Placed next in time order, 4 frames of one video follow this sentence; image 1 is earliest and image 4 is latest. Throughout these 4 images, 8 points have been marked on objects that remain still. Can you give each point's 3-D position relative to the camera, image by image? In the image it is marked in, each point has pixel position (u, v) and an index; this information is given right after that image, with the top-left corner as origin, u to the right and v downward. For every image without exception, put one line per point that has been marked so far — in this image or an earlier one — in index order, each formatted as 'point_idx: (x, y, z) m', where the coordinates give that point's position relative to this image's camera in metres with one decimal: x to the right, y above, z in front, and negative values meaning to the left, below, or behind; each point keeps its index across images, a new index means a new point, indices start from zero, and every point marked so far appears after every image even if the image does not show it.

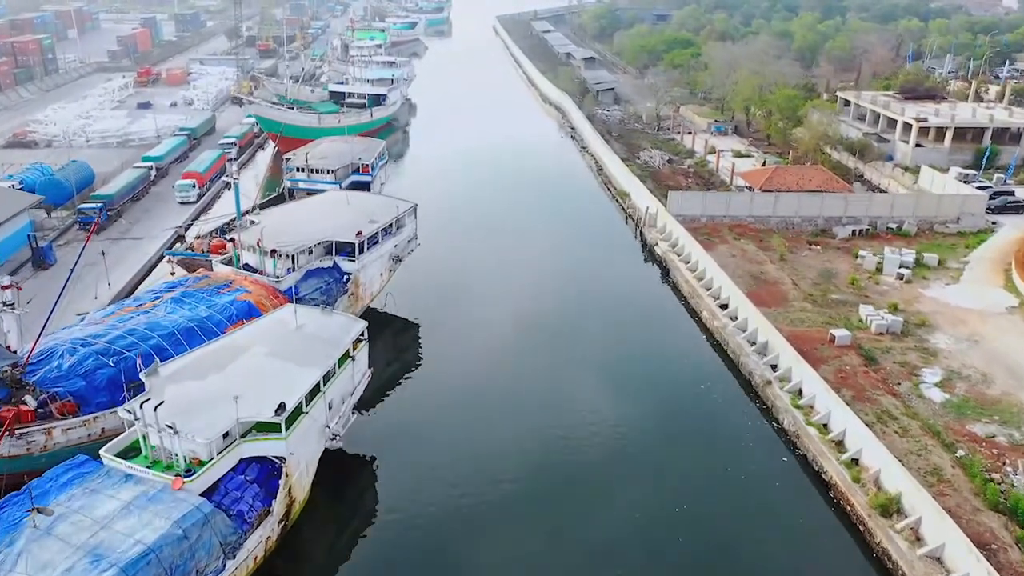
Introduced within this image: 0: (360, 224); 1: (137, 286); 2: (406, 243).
0: (-2.9, +1.2, +18.3) m
1: (-7.6, -0.1, +19.5) m
2: (-2.1, +0.9, +19.7) m
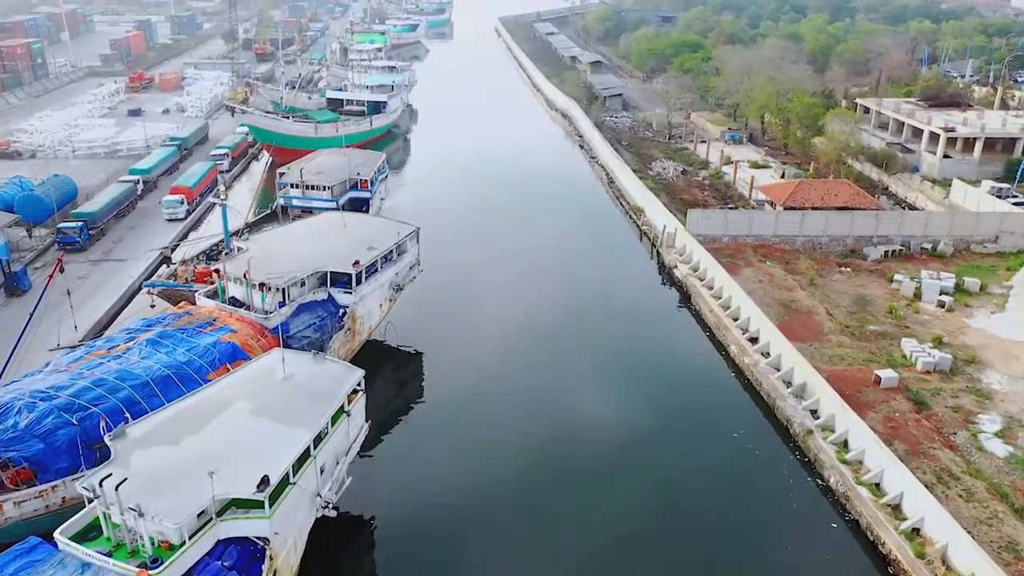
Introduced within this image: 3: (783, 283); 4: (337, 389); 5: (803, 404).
0: (-2.7, +0.6, +16.8) m
1: (-7.4, -0.7, +17.9) m
2: (-1.9, +0.3, +18.2) m
3: (+5.6, +0.1, +20.0) m
4: (-2.2, -1.3, +12.2) m
5: (+4.5, -1.8, +15.1) m
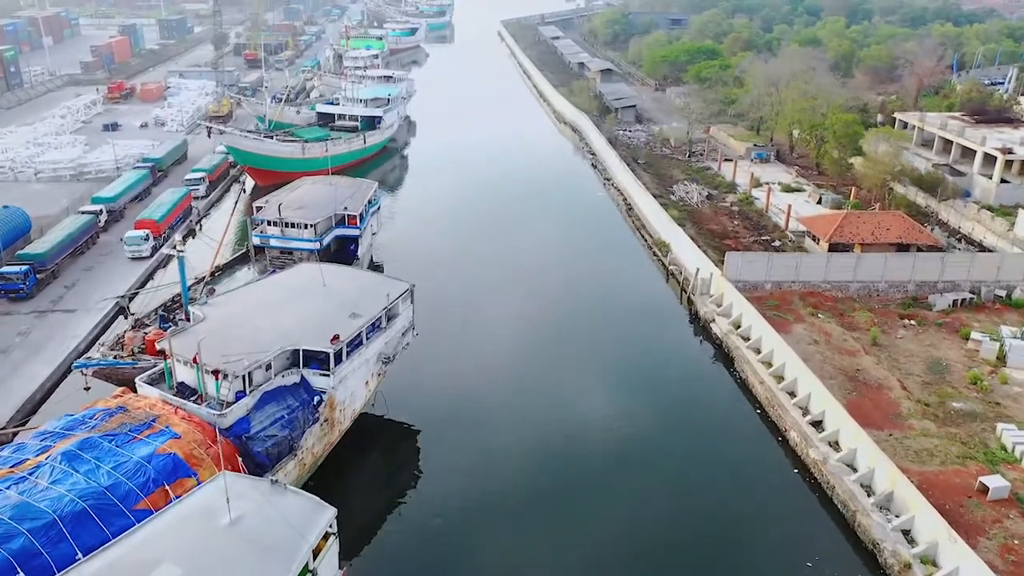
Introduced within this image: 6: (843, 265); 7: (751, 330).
0: (-2.5, -0.5, +13.8) m
1: (-7.2, -1.8, +14.9) m
2: (-1.7, -0.8, +15.2) m
3: (+5.8, -1.0, +17.0) m
4: (-2.0, -2.4, +9.2) m
5: (+4.7, -2.9, +12.1) m
6: (+6.6, +0.5, +19.6) m
7: (+4.3, -0.7, +17.7) m
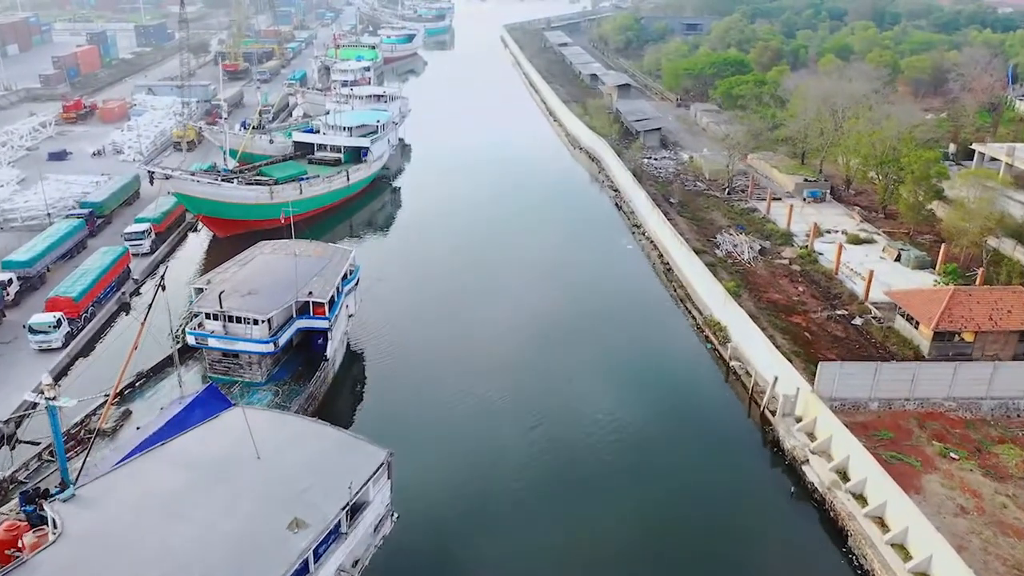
0: (-2.2, -2.3, +8.8) m
1: (-6.9, -3.6, +10.0) m
2: (-1.5, -2.6, +10.2) m
3: (+6.0, -2.8, +12.0) m
4: (-1.7, -4.2, +4.2) m
5: (+5.0, -4.7, +7.1) m
6: (+6.9, -1.3, +14.6) m
7: (+4.6, -2.5, +12.8) m
